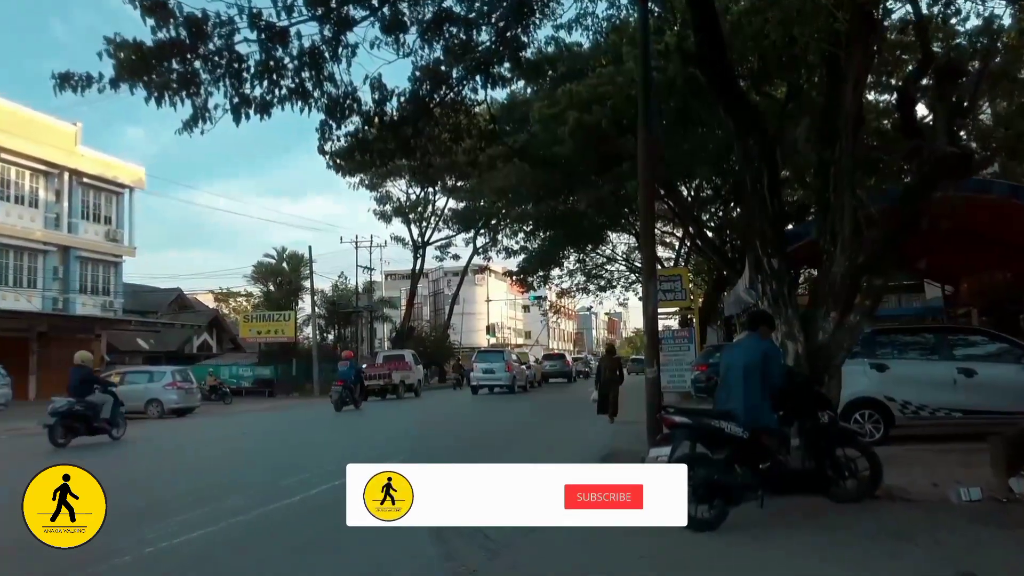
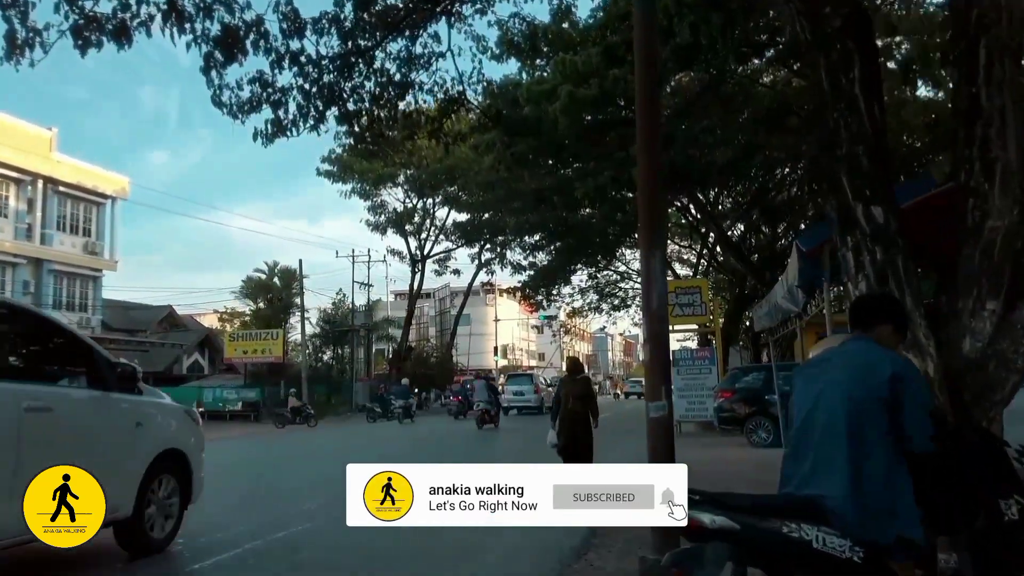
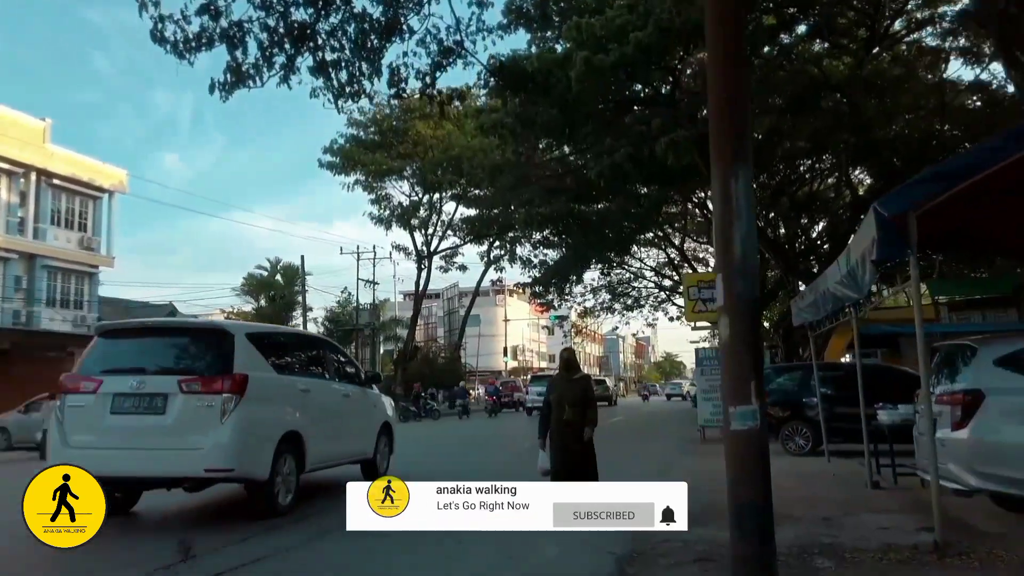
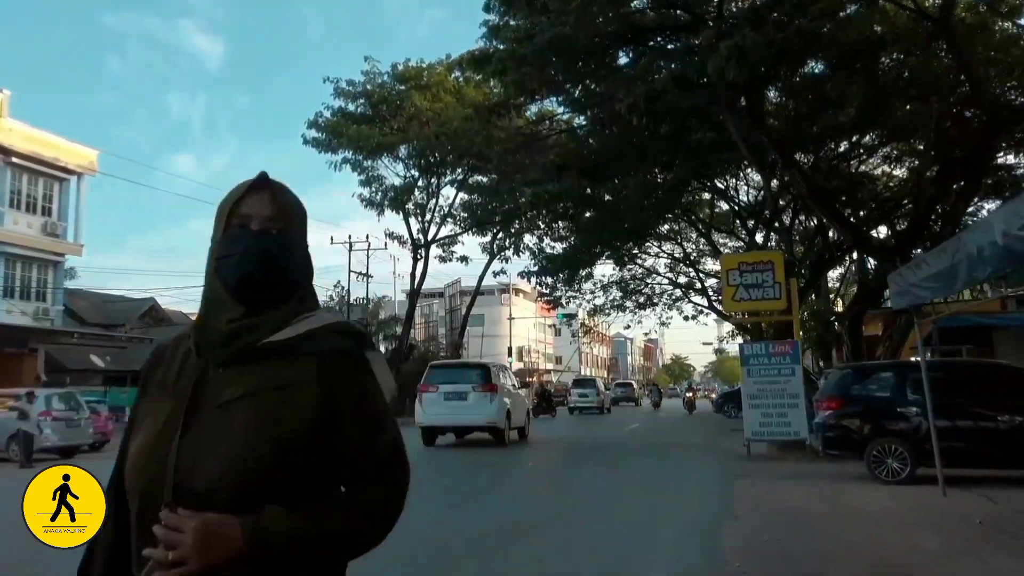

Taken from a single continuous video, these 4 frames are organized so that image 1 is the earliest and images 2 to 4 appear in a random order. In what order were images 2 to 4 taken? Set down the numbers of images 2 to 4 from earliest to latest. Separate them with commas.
2, 3, 4
